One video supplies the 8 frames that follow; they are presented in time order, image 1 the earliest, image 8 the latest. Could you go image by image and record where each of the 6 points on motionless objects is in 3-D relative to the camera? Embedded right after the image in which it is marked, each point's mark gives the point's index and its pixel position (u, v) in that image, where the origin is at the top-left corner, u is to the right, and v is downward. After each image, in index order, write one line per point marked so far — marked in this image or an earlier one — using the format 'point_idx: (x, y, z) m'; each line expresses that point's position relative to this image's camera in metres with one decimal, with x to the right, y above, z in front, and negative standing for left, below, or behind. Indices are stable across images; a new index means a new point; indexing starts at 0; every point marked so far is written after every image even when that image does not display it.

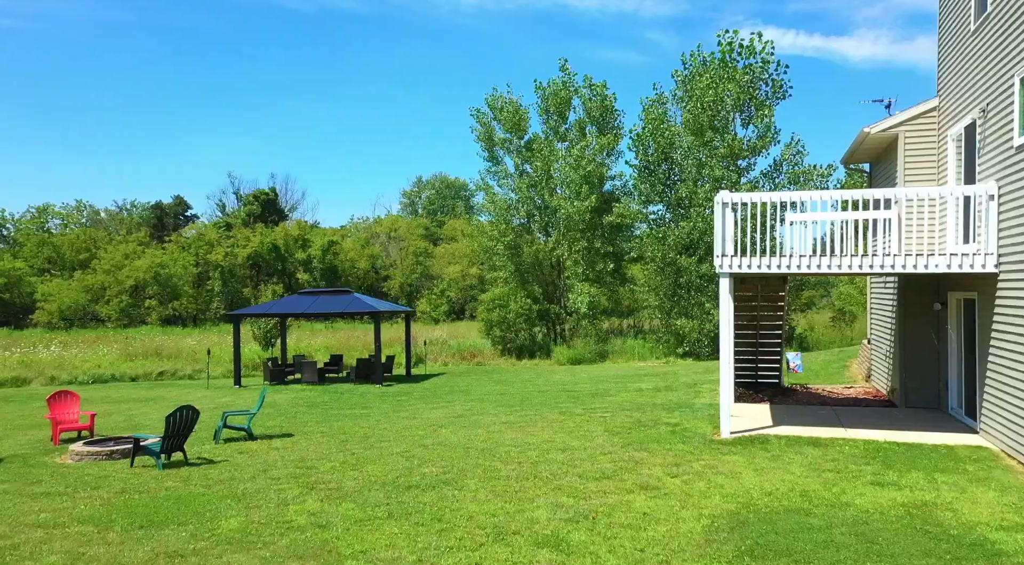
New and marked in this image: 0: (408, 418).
0: (-1.6, -2.1, +13.7) m
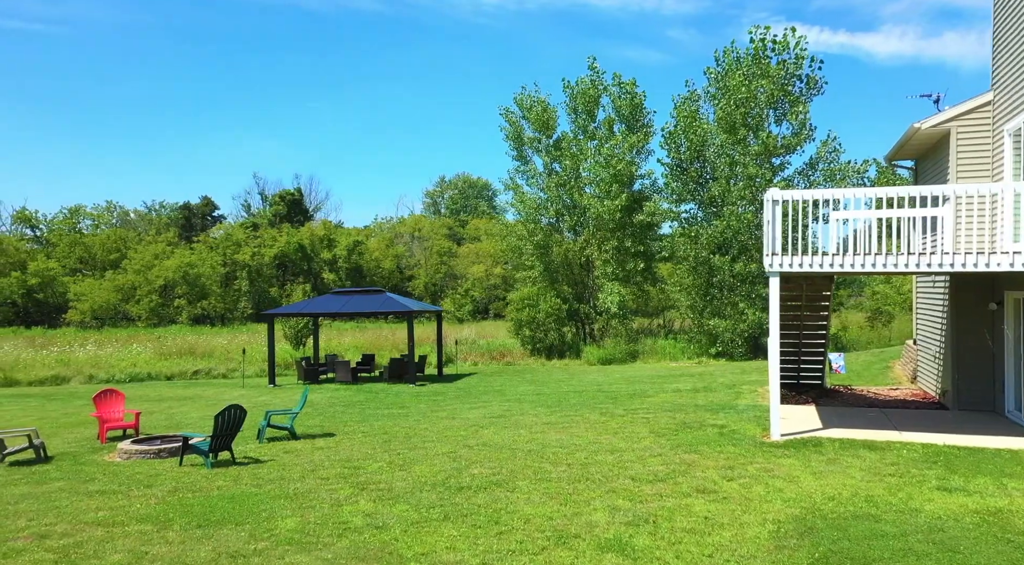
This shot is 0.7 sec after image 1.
0: (-1.0, -2.1, +13.7) m
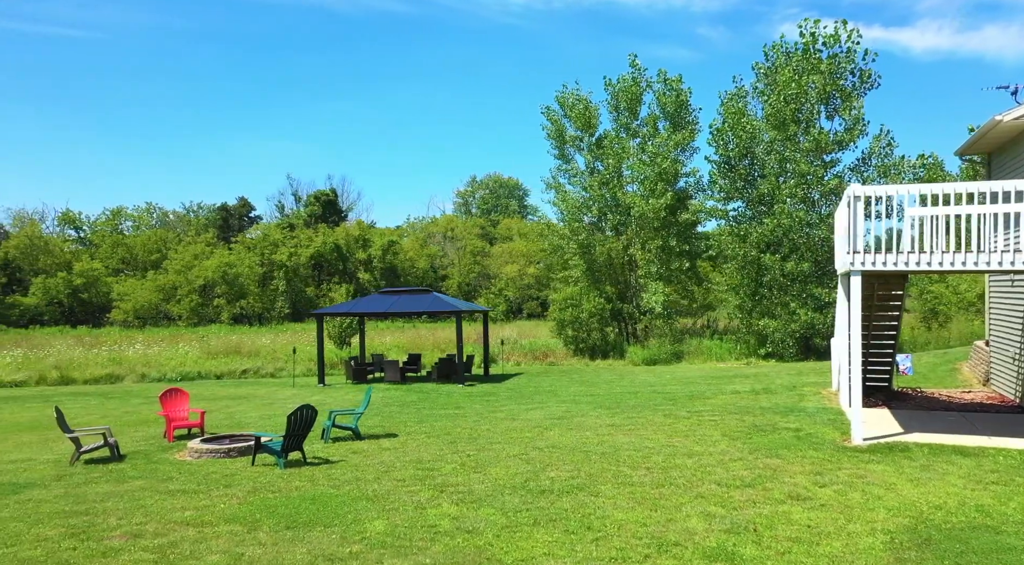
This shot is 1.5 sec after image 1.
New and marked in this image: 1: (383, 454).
0: (-0.1, -2.1, +13.7) m
1: (-1.5, -2.1, +10.6) m
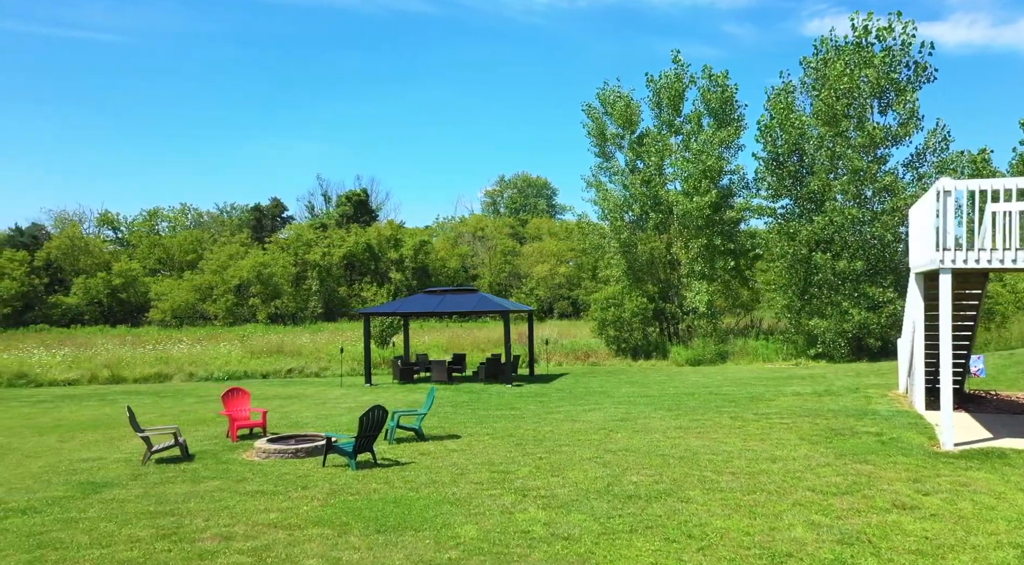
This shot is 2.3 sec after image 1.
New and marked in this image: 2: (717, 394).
0: (+0.9, -2.1, +13.6) m
1: (-0.7, -2.1, +10.5) m
2: (+3.8, -2.1, +16.3) m
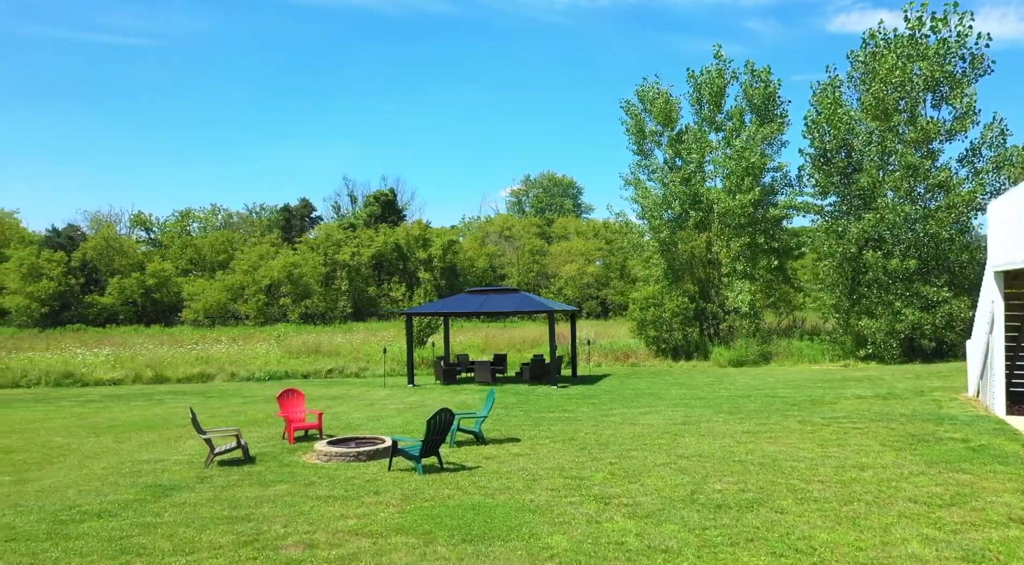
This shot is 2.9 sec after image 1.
0: (+1.7, -2.2, +13.3) m
1: (+0.1, -2.1, +10.3) m
2: (+4.8, -2.1, +16.0) m
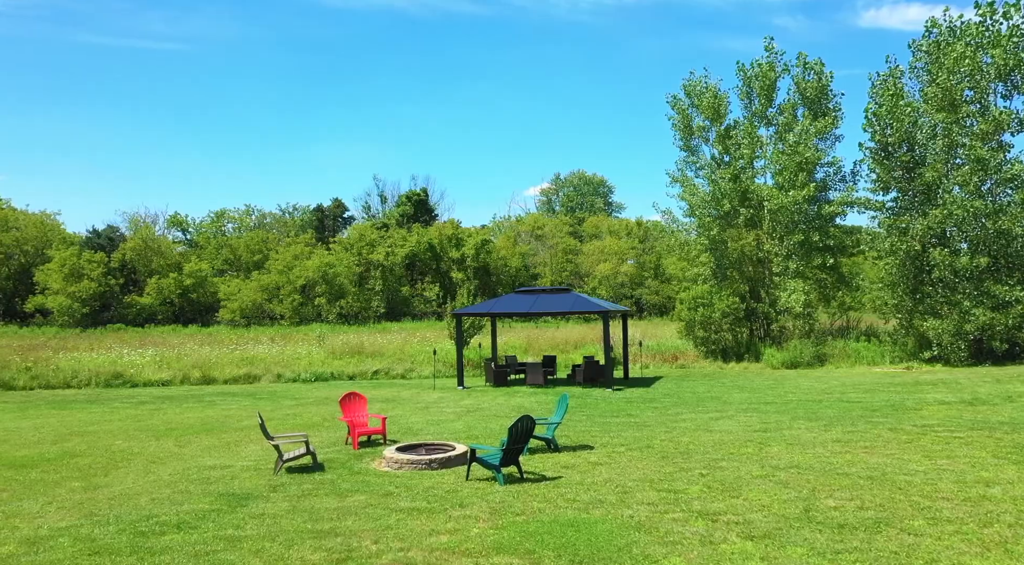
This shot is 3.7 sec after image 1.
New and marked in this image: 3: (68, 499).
0: (+2.7, -2.2, +12.8) m
1: (+1.0, -2.1, +9.8) m
2: (+5.9, -2.1, +15.4) m
3: (-4.4, -2.2, +8.8) m
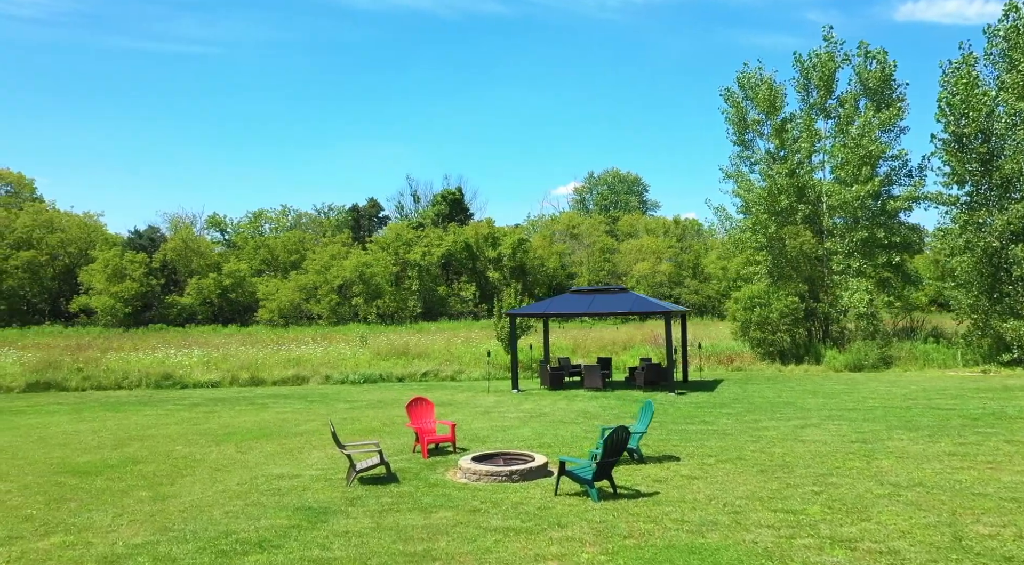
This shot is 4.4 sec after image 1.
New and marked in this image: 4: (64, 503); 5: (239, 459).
0: (+3.8, -2.2, +12.0) m
1: (+1.9, -2.1, +9.1) m
2: (+7.0, -2.1, +14.4) m
3: (-3.5, -2.2, +8.3) m
4: (-4.4, -2.2, +8.7) m
5: (-3.6, -2.3, +11.5) m
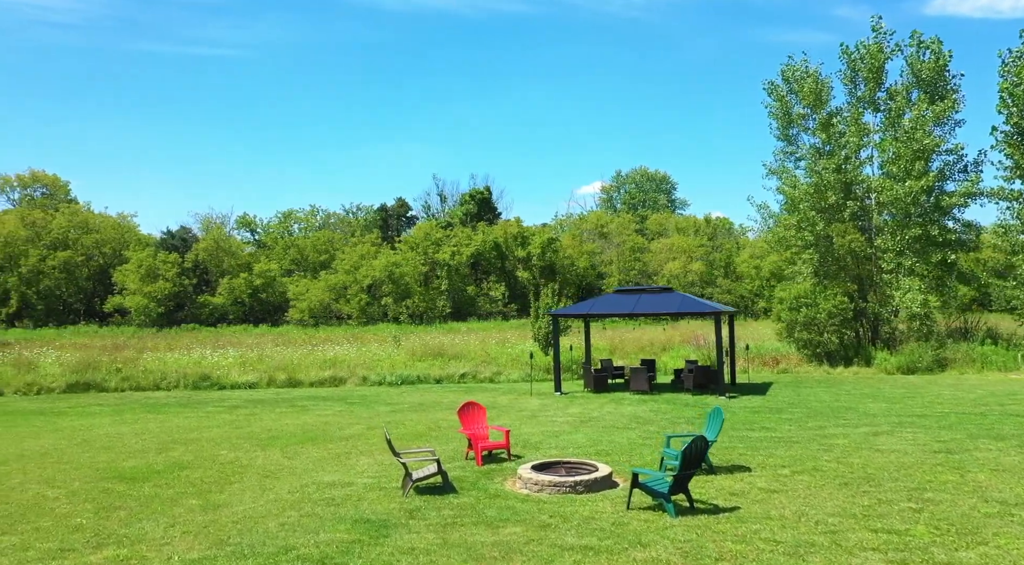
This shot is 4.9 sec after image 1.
0: (+4.5, -2.1, +11.3) m
1: (+2.6, -2.1, +8.5) m
2: (+7.8, -2.1, +13.6) m
3: (-2.9, -2.2, +7.9) m
4: (-3.7, -2.2, +8.2) m
5: (-2.8, -2.3, +11.1) m
